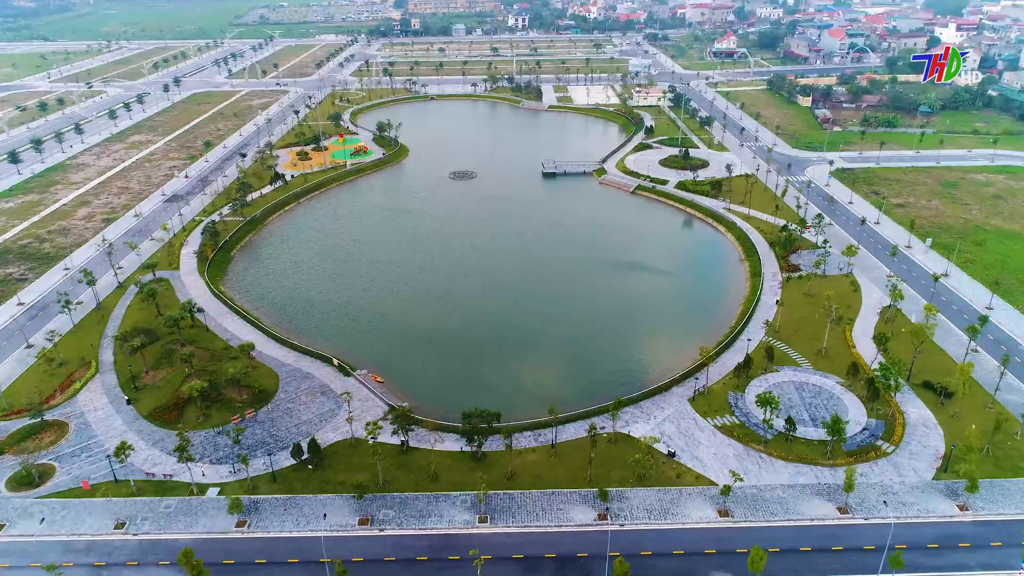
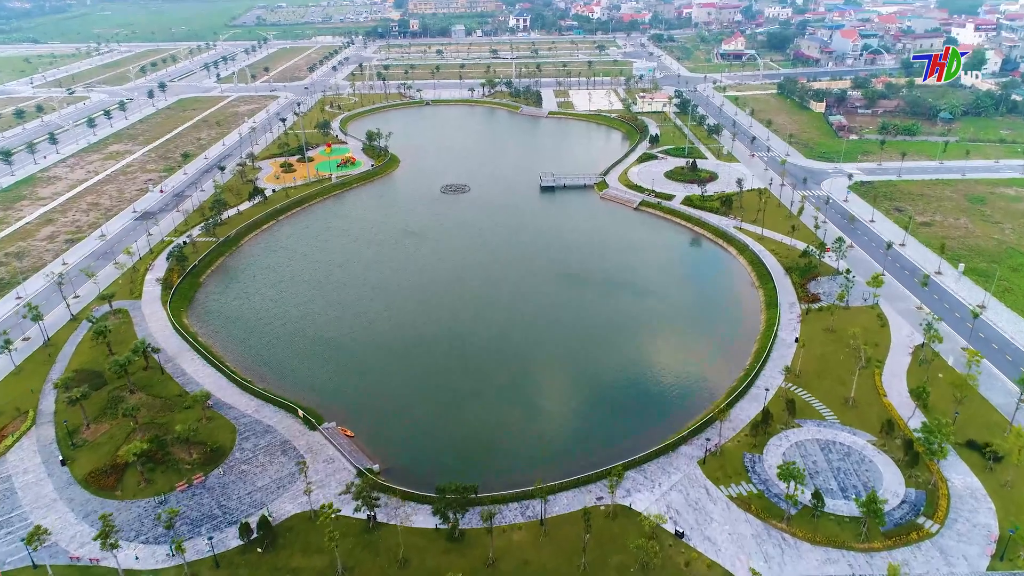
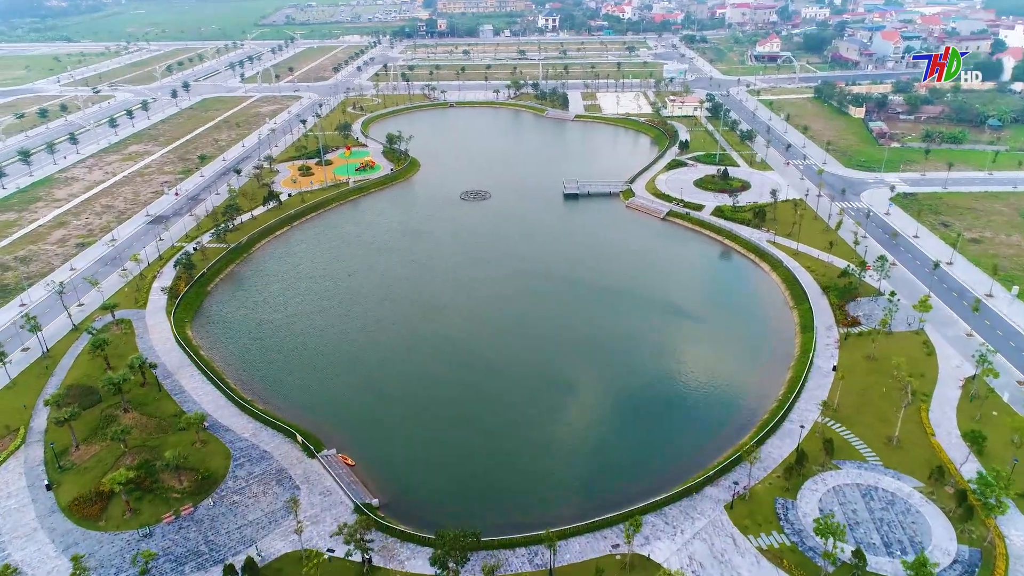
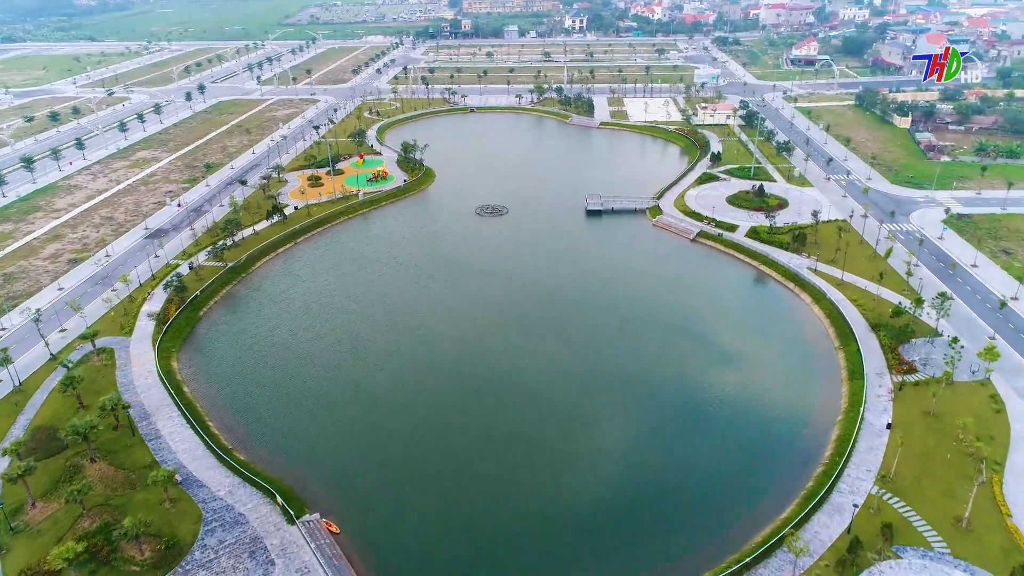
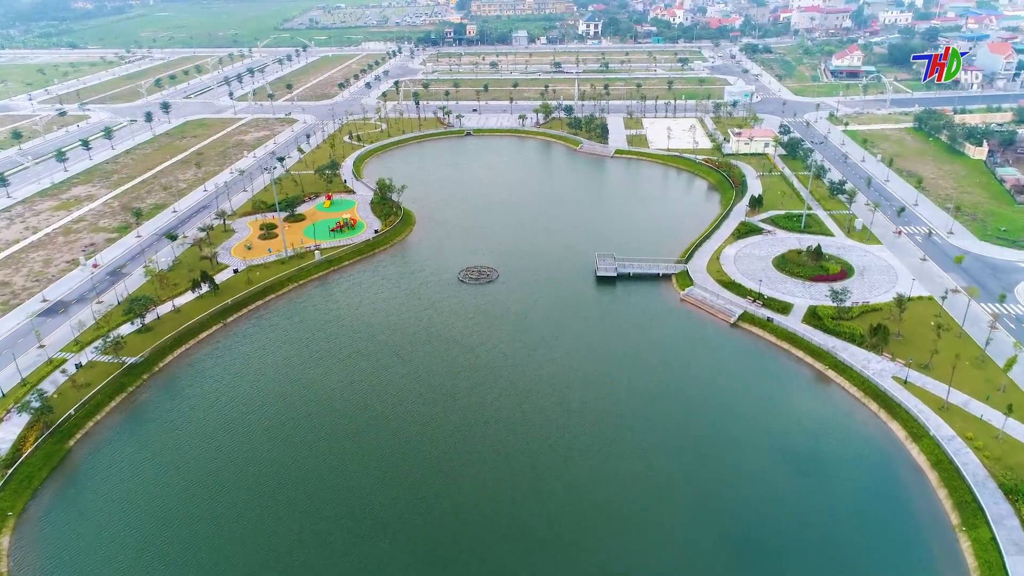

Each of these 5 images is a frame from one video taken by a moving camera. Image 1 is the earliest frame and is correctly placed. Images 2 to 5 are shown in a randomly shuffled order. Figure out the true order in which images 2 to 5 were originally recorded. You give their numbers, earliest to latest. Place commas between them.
2, 3, 4, 5
